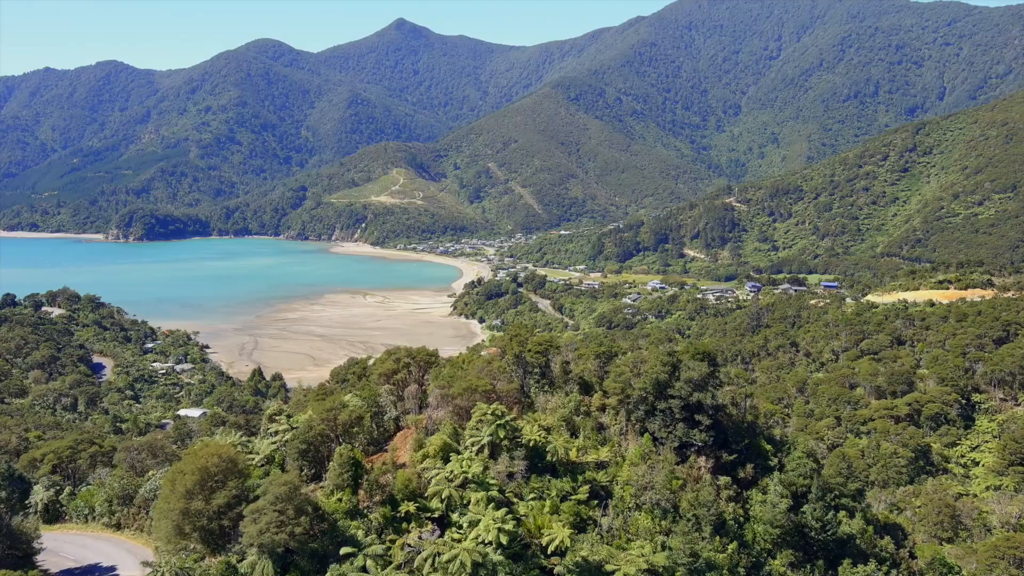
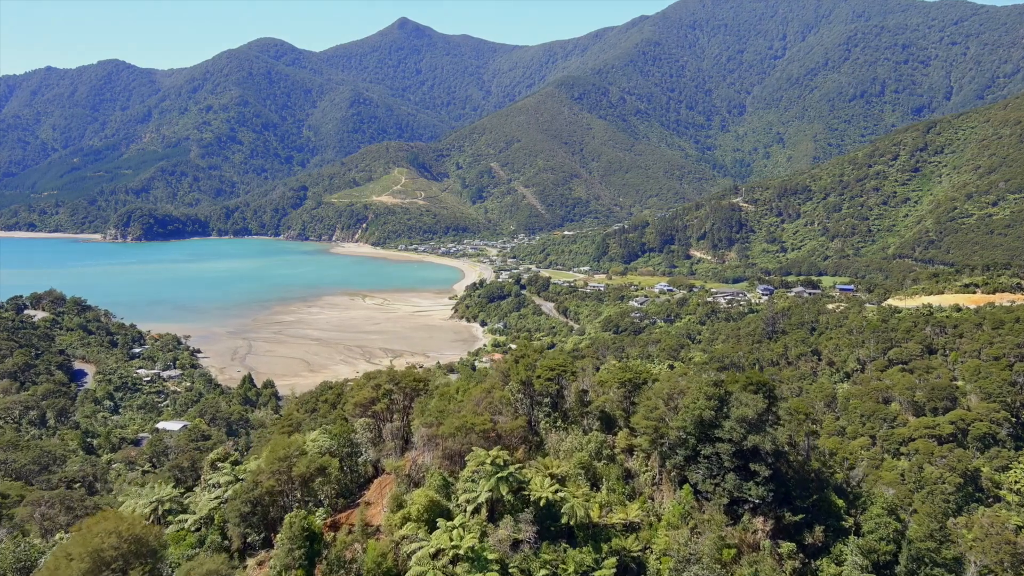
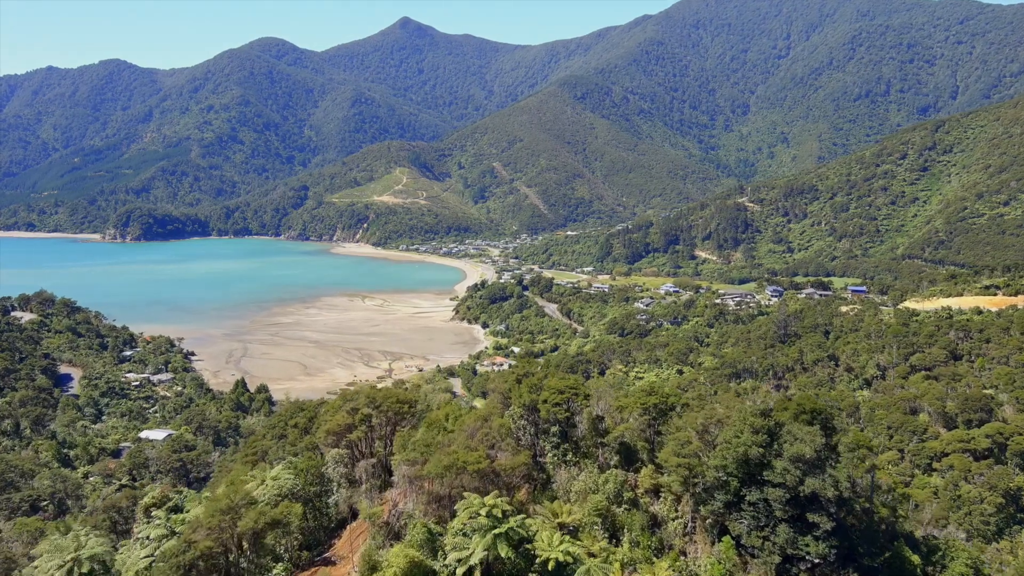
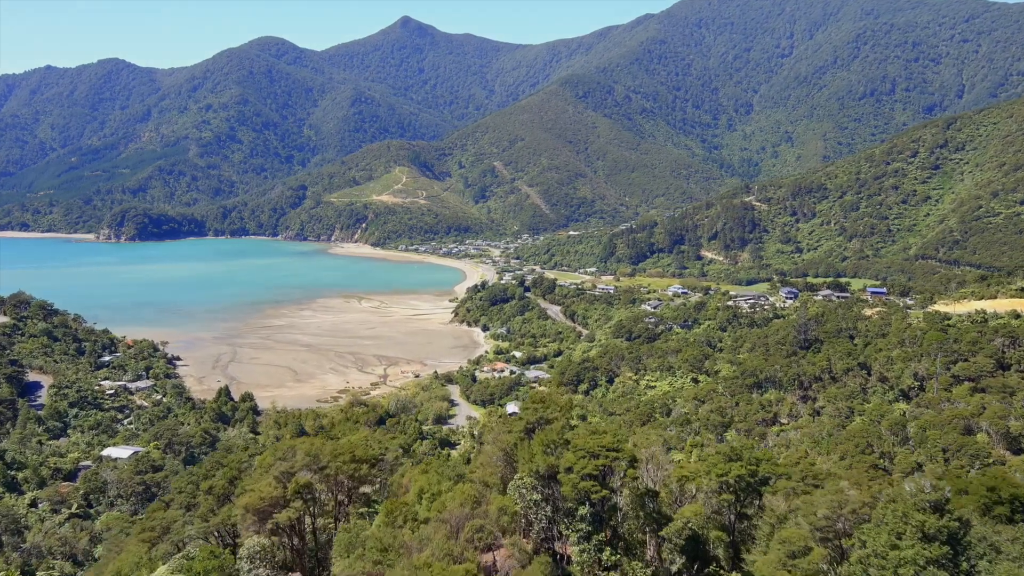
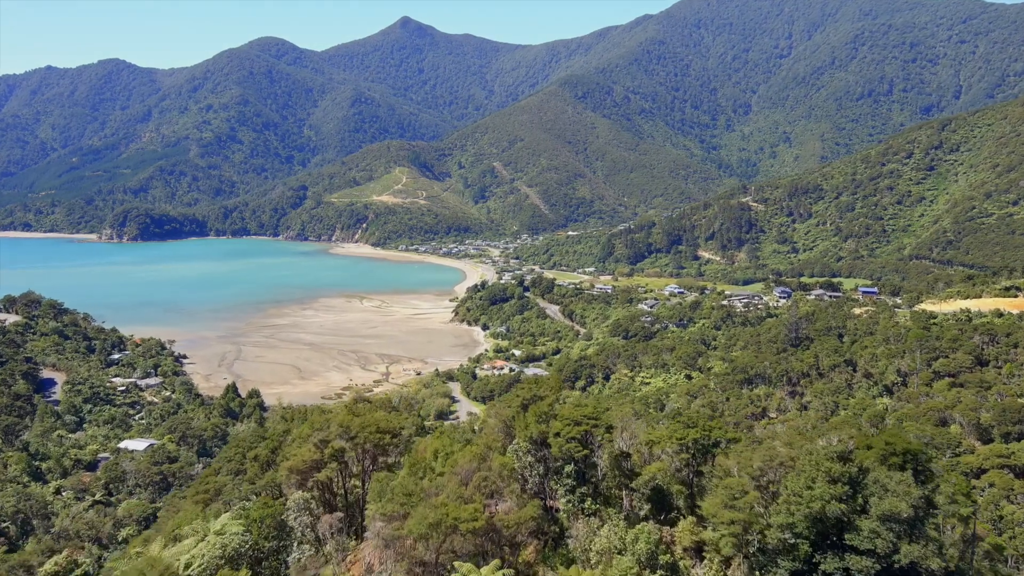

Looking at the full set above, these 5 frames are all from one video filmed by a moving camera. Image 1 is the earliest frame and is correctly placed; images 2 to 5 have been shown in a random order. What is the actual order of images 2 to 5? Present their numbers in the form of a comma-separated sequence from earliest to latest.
2, 3, 5, 4
